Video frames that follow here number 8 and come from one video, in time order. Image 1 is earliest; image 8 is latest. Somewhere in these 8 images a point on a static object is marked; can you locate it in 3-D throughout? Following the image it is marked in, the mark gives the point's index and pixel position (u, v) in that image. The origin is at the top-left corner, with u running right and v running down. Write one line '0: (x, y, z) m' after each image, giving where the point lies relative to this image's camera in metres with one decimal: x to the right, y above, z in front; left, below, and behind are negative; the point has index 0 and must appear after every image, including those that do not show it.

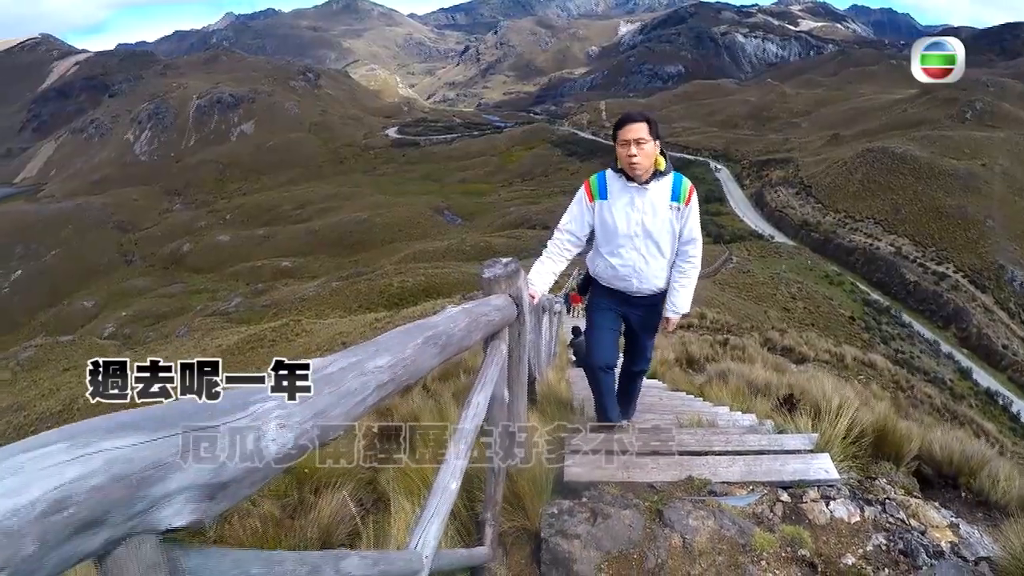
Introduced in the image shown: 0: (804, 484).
0: (+9.6, -6.4, +20.0) m
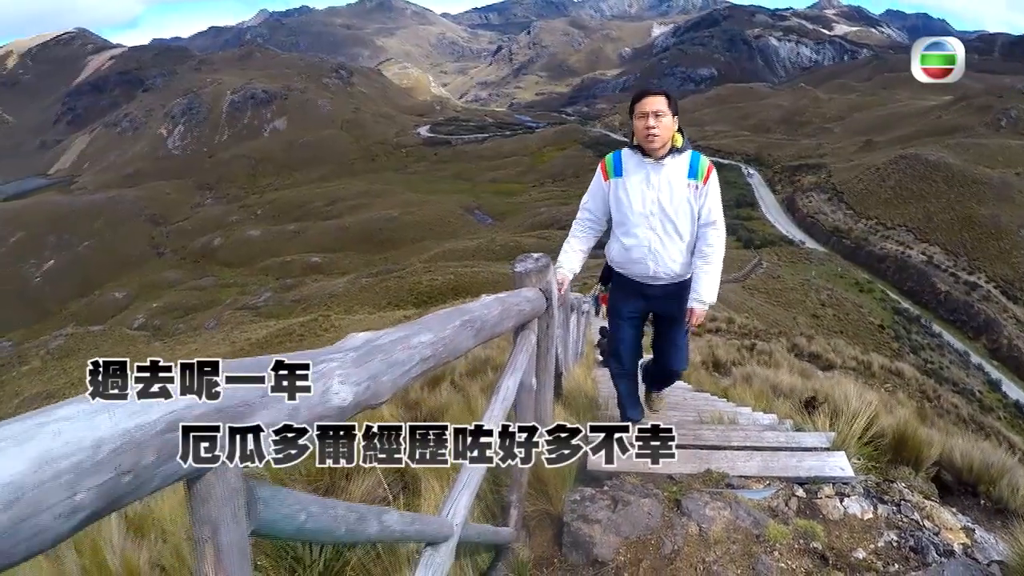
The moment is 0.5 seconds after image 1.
0: (+10.4, -6.5, +20.6) m
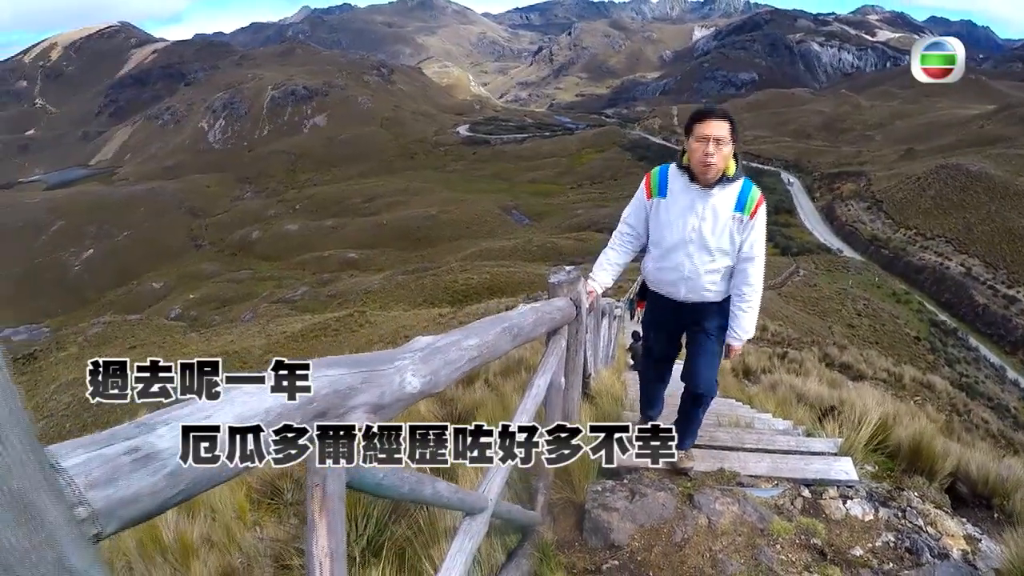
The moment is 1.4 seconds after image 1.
0: (+11.4, -7.1, +21.9) m
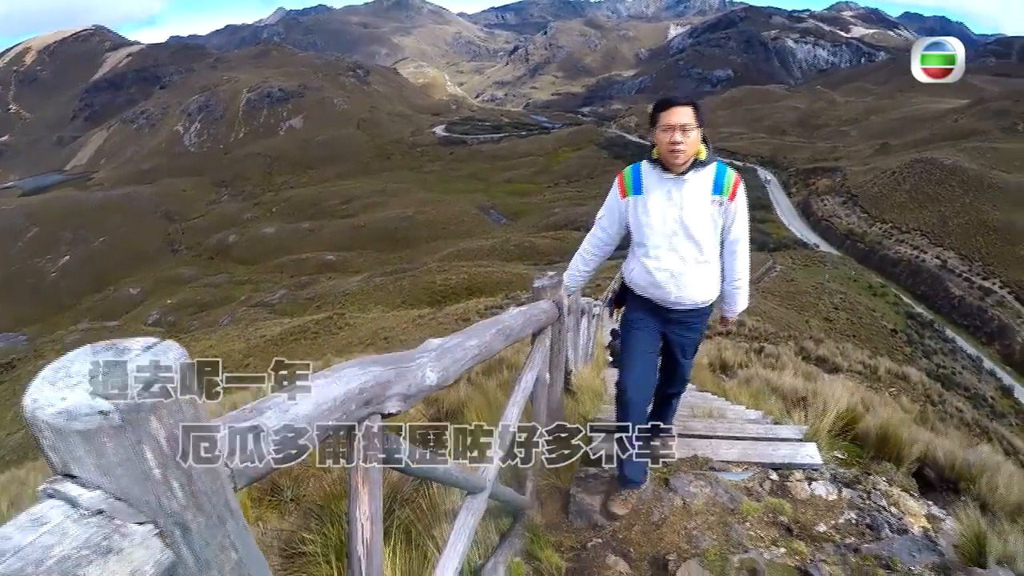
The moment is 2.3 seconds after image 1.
0: (+10.9, -6.9, +23.4) m
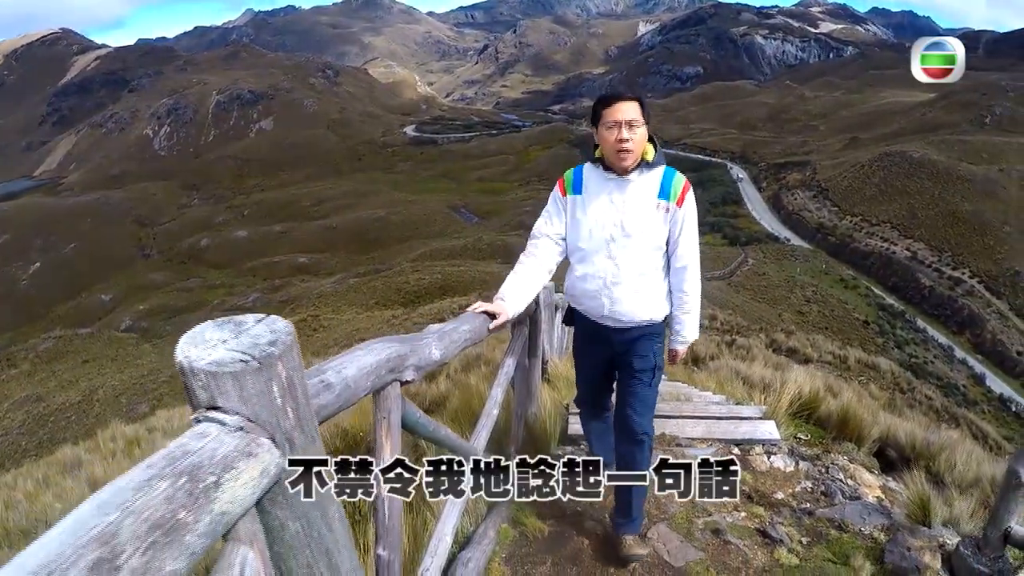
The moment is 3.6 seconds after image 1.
0: (+10.3, -6.6, +25.5) m
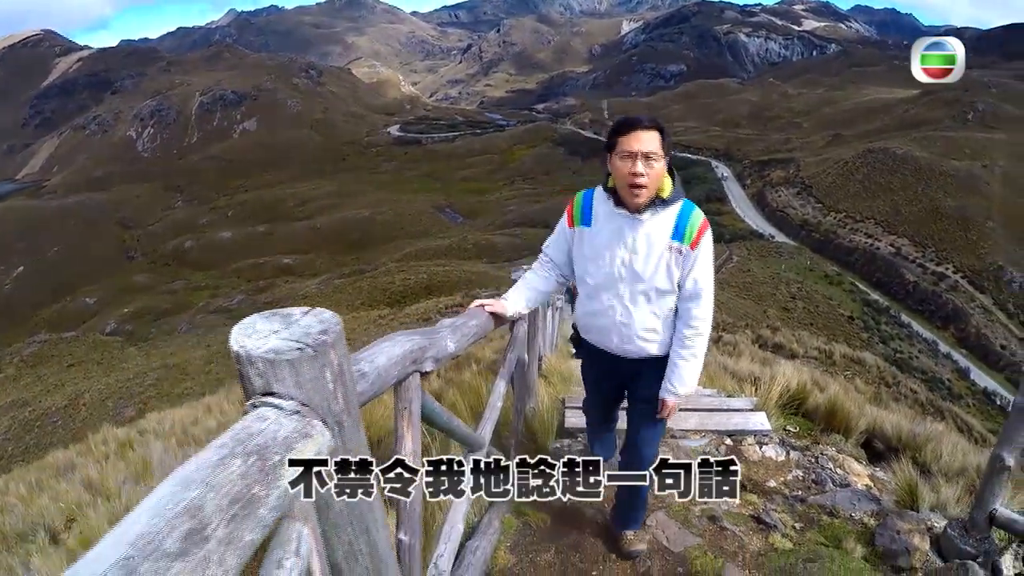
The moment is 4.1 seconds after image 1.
0: (+10.2, -6.3, +26.2) m
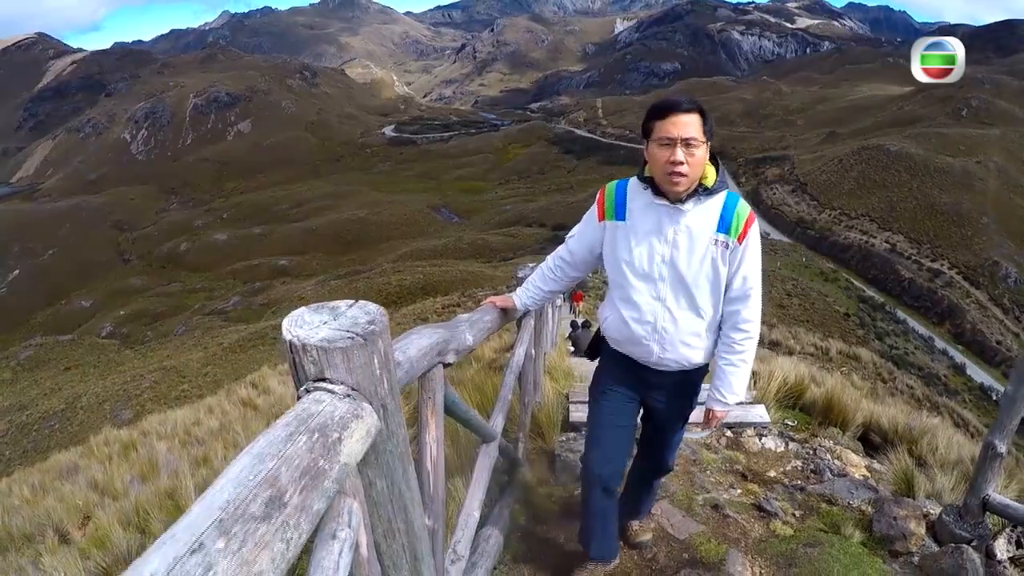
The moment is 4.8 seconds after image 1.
0: (+10.4, -6.1, +26.7) m
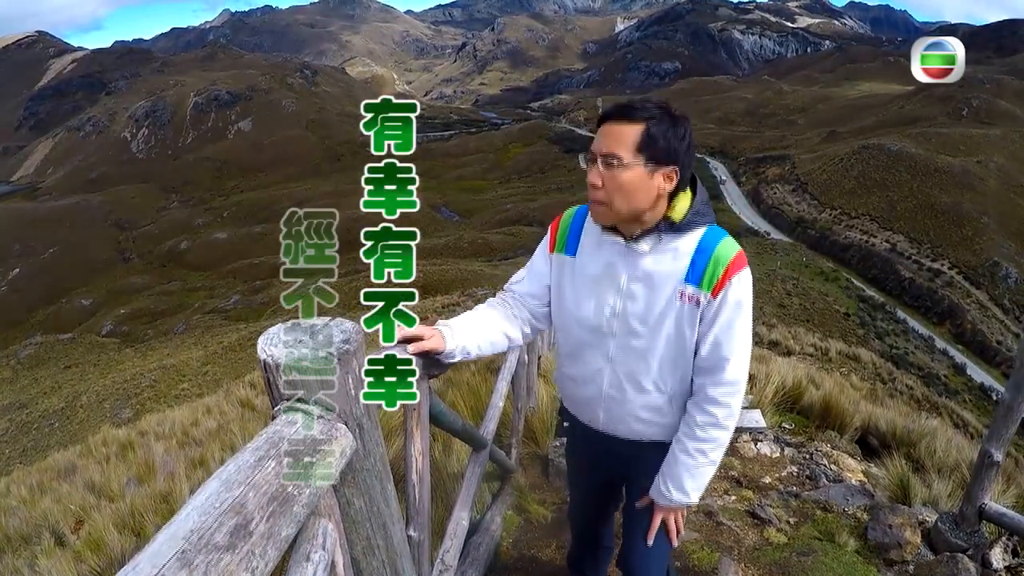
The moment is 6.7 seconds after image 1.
0: (+10.2, -6.3, +26.7) m
